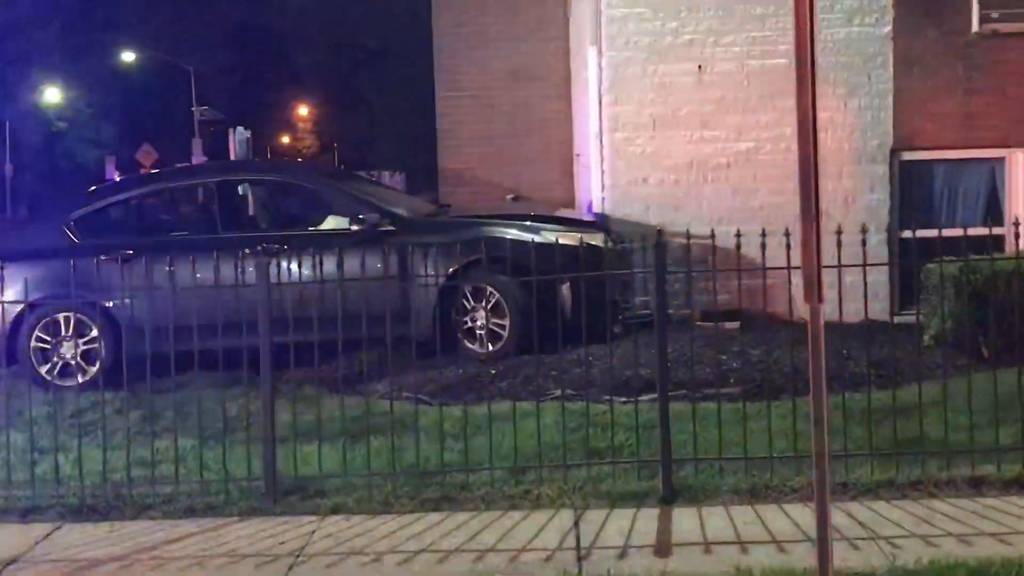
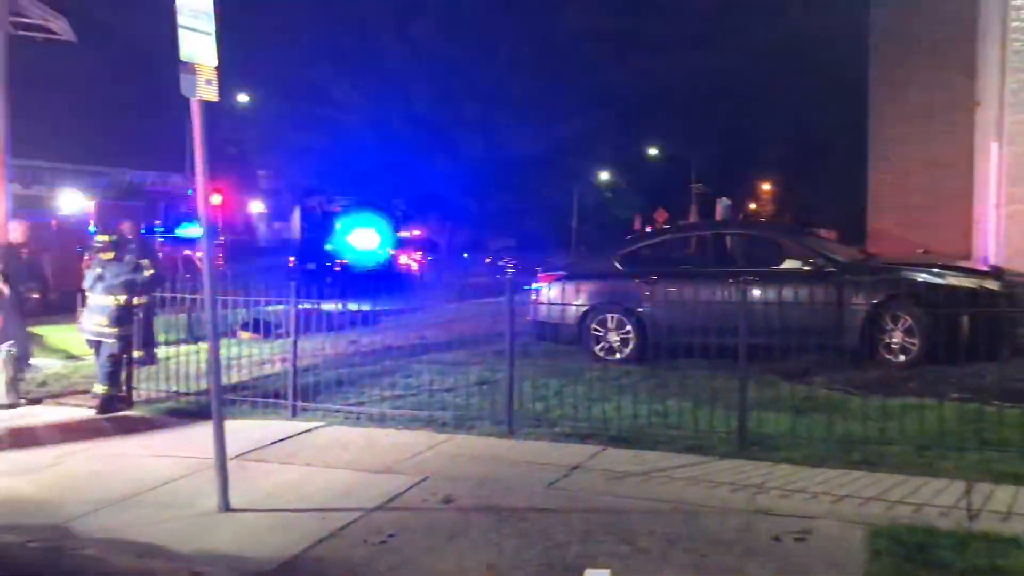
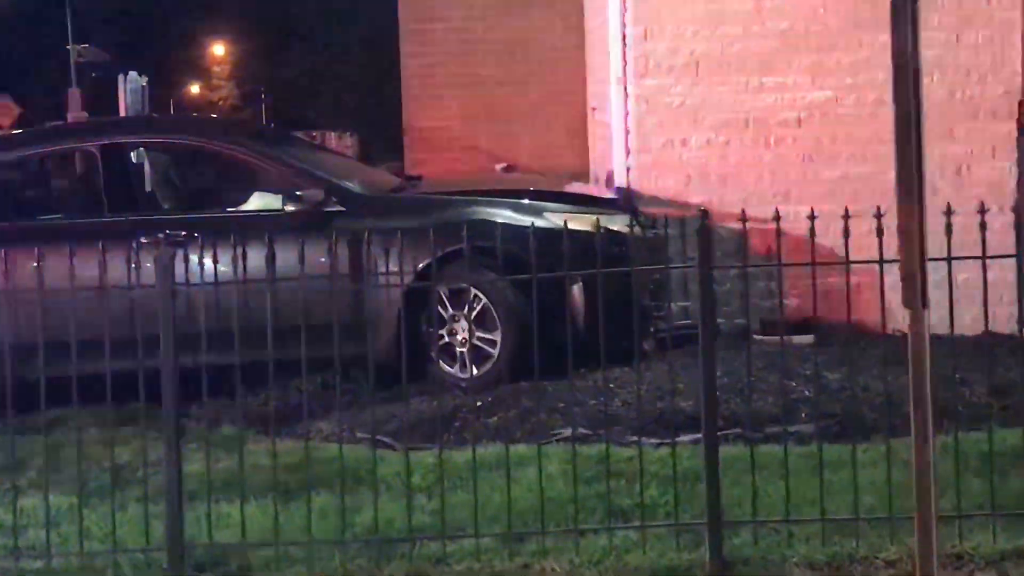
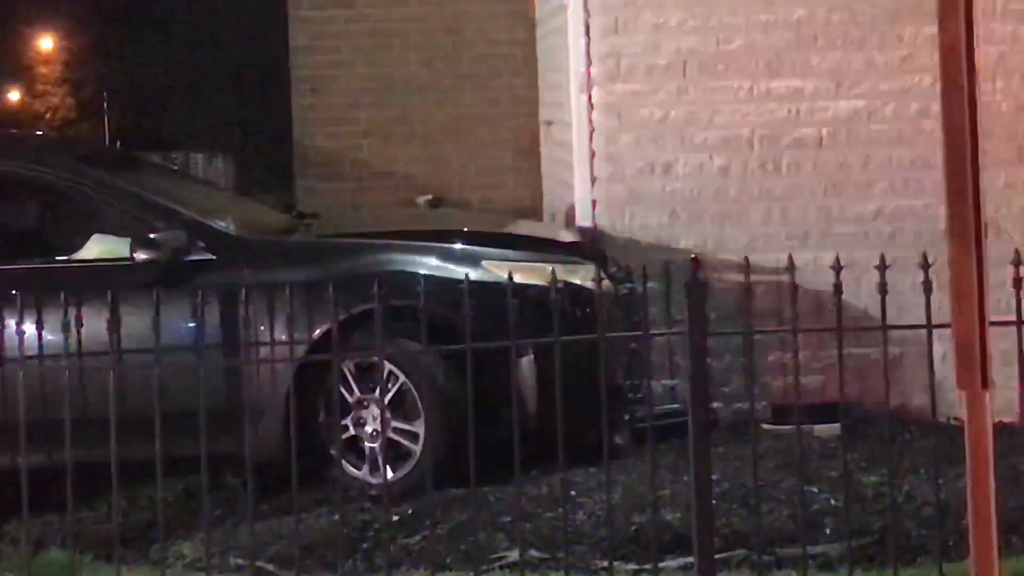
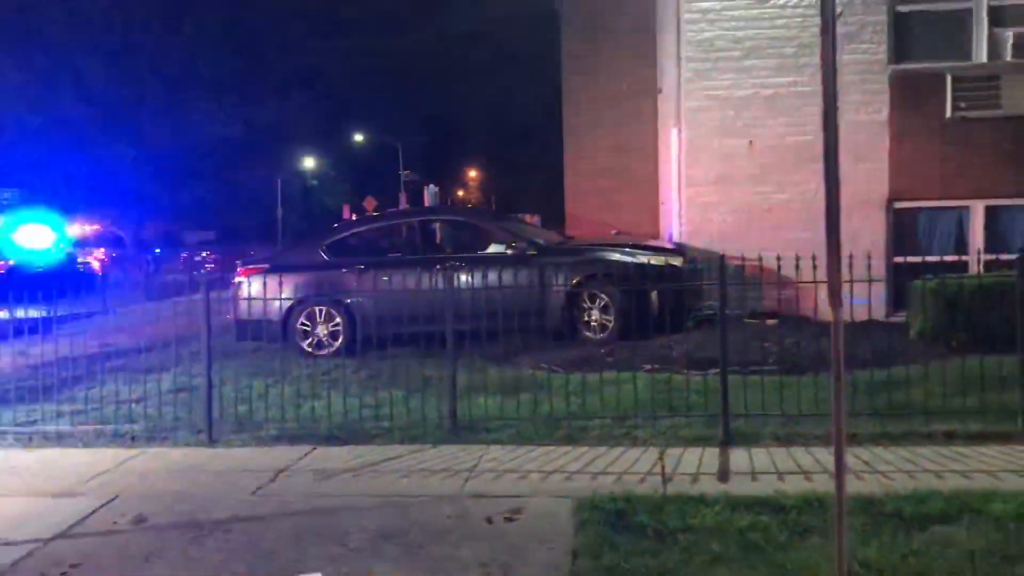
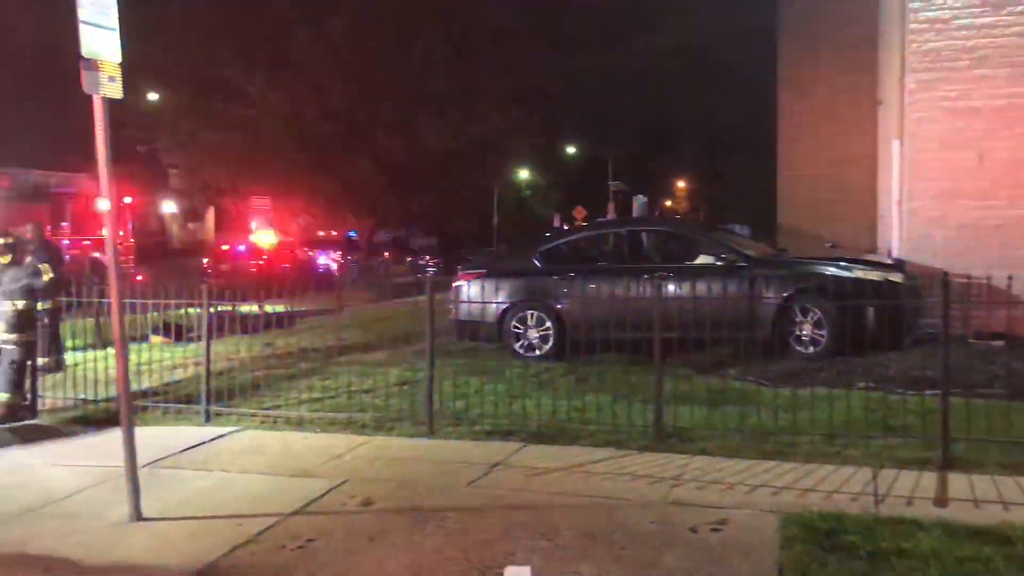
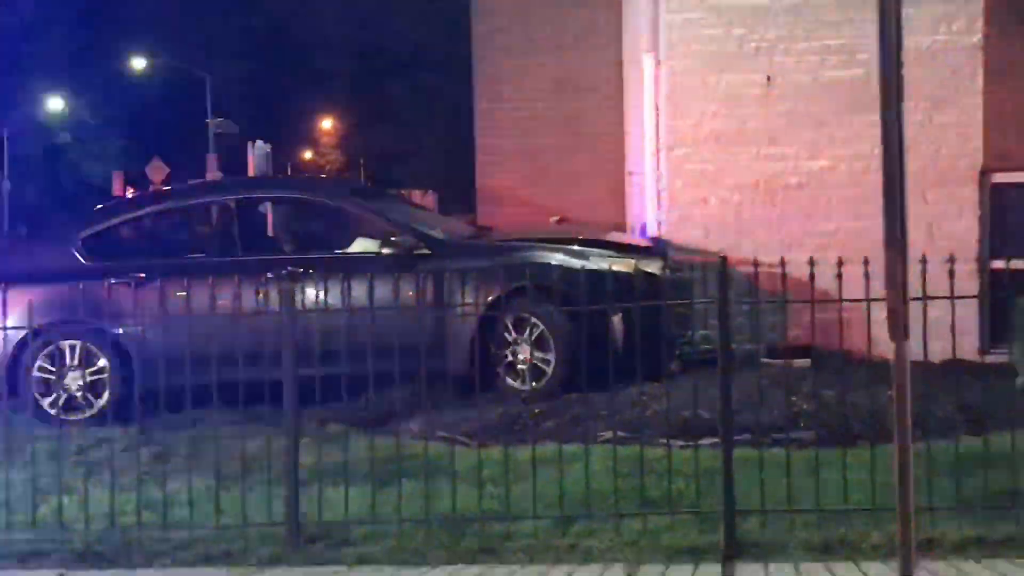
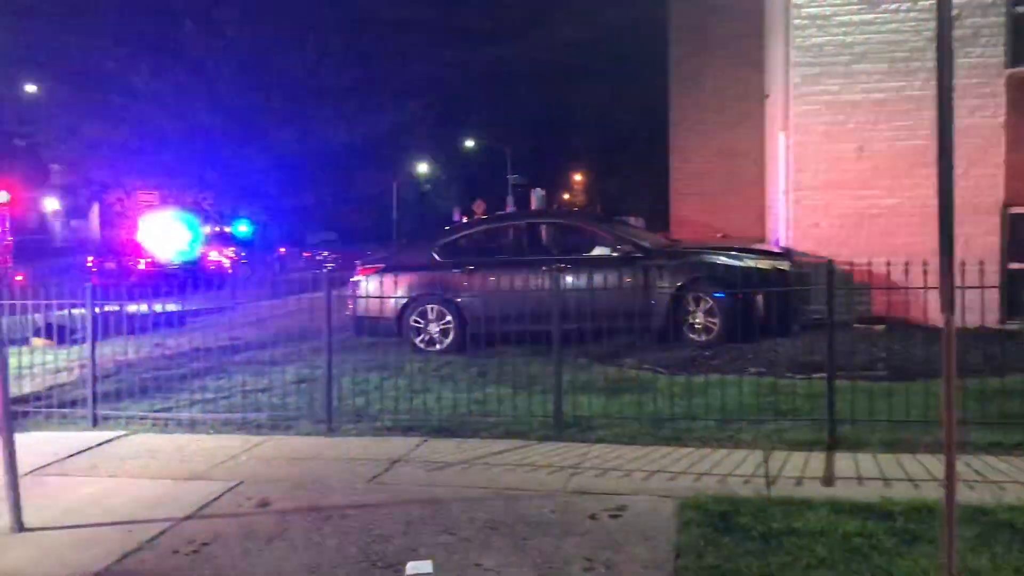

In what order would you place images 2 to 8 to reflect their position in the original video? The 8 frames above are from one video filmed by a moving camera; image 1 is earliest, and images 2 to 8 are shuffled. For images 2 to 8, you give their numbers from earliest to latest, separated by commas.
3, 4, 7, 5, 8, 6, 2
